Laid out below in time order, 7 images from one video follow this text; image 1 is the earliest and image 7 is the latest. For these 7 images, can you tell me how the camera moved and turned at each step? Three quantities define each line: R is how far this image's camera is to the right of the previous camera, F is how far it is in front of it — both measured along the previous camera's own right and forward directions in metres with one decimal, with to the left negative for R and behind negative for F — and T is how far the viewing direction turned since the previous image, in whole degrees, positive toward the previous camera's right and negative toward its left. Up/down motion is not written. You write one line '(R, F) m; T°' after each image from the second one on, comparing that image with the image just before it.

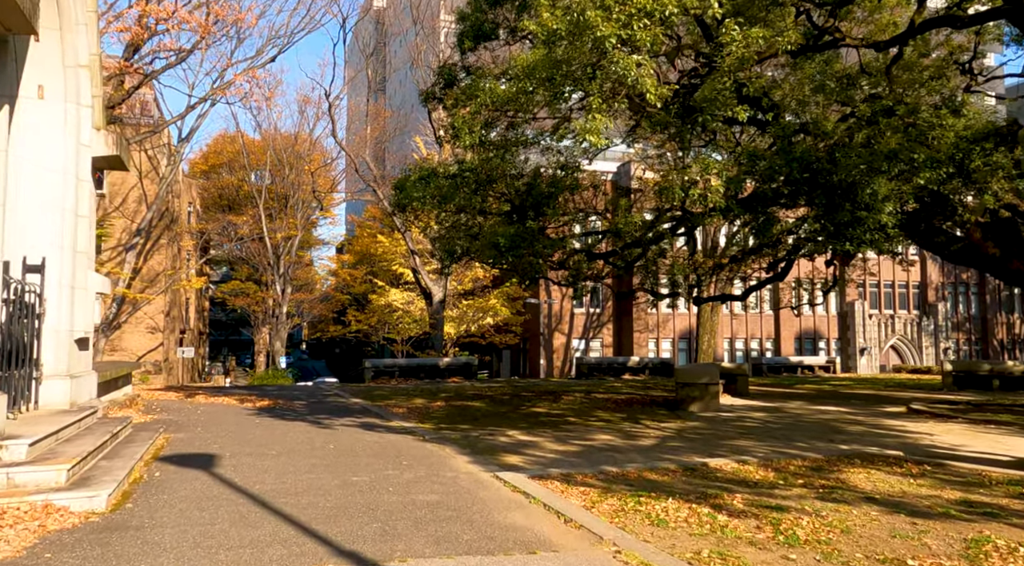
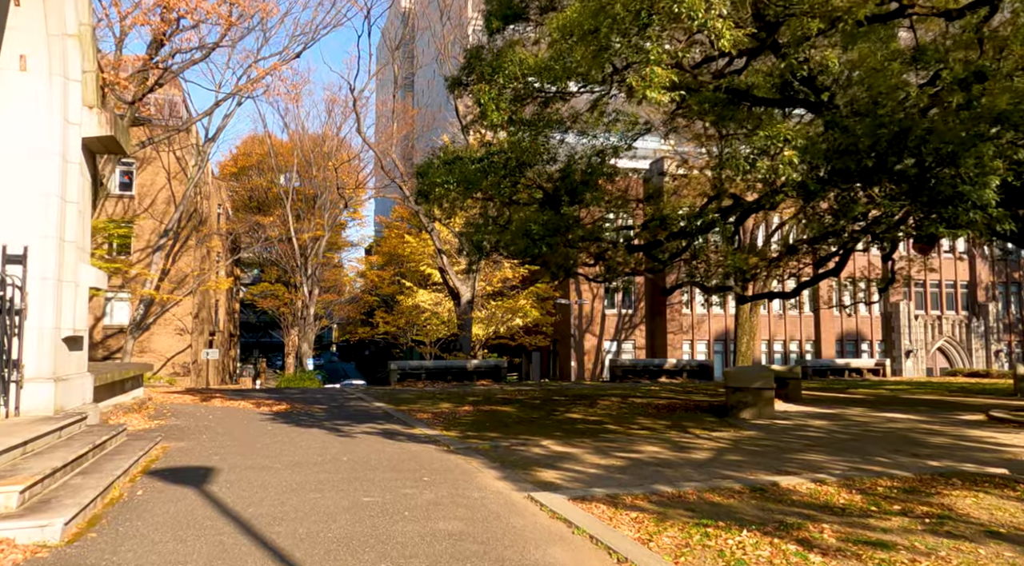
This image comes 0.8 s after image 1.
(-0.1, +1.2) m; -2°
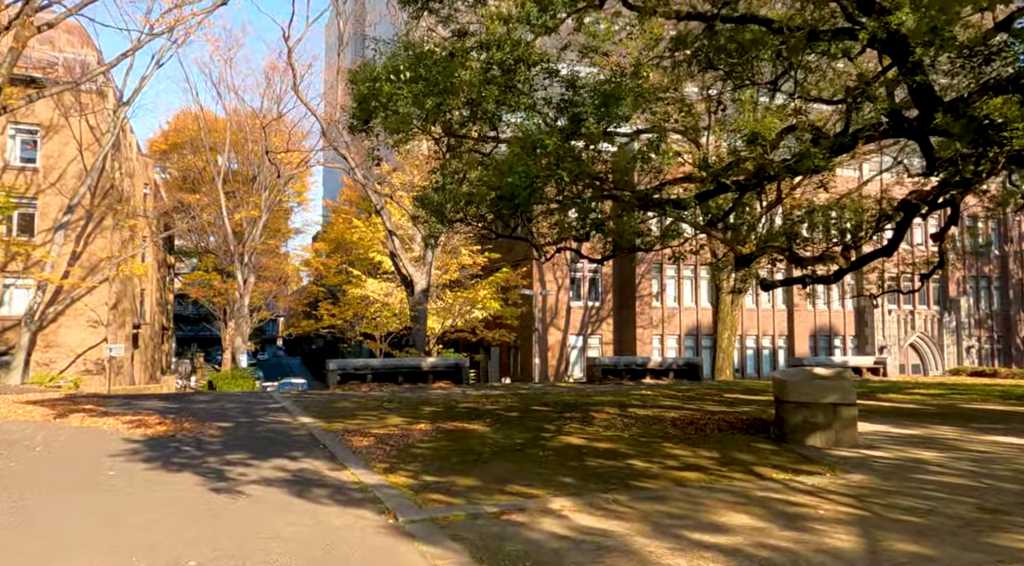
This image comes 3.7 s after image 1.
(-0.3, +4.3) m; +3°
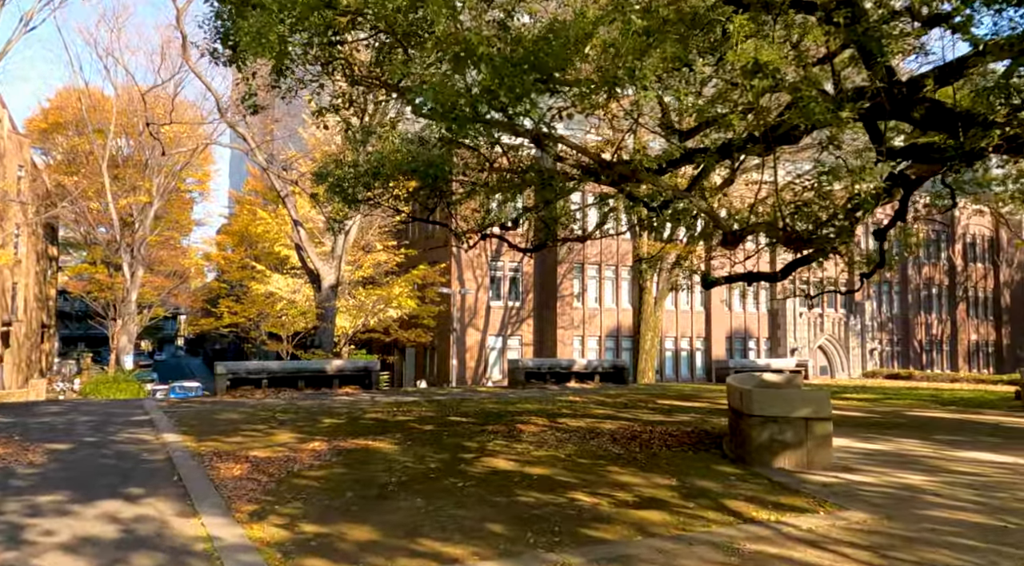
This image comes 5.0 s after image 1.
(0.0, +1.9) m; +6°
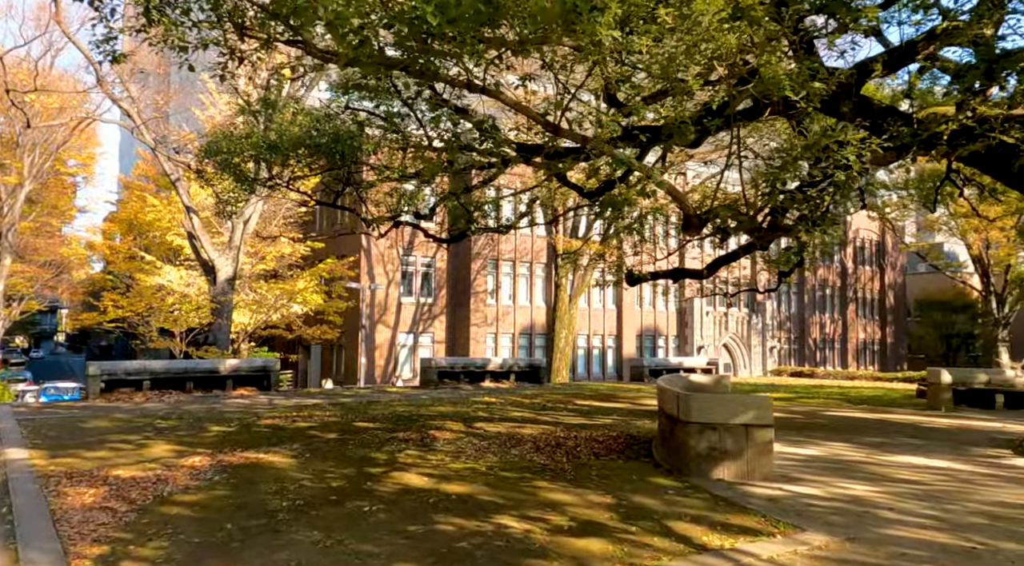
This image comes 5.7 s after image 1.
(-0.1, +1.0) m; +6°
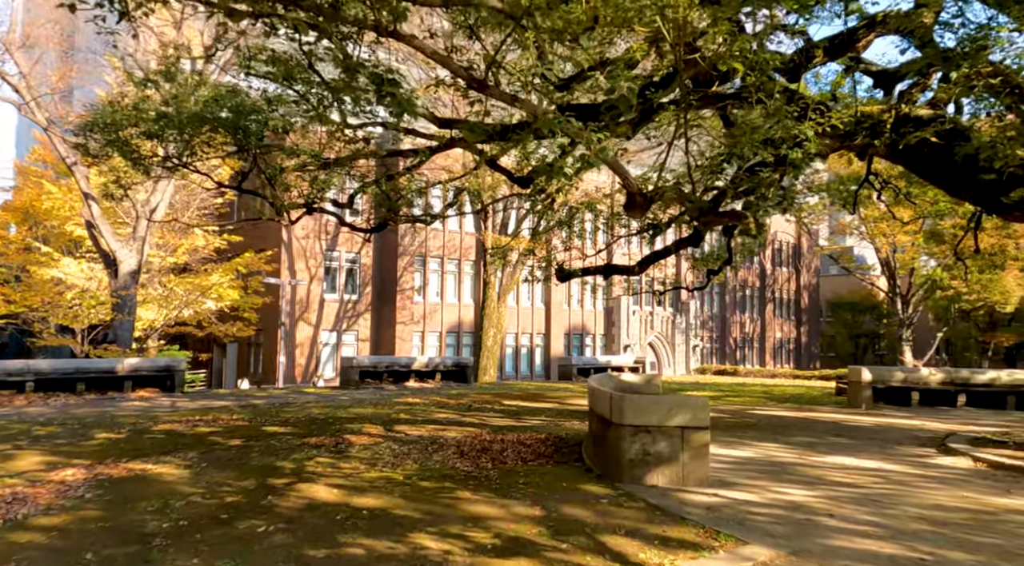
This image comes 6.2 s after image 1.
(+0.1, +0.6) m; +5°
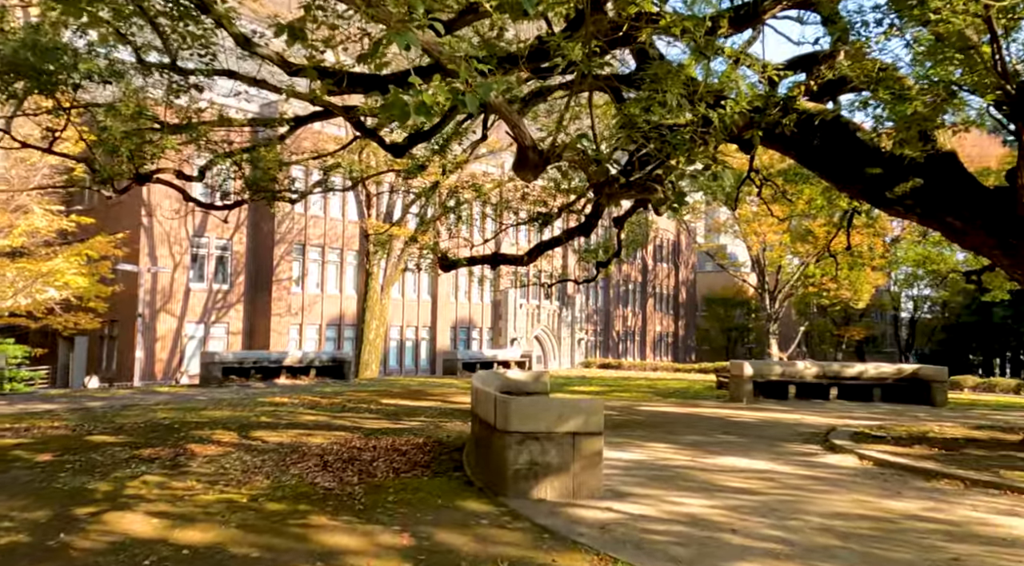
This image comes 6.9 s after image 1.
(+0.1, +1.0) m; +8°
